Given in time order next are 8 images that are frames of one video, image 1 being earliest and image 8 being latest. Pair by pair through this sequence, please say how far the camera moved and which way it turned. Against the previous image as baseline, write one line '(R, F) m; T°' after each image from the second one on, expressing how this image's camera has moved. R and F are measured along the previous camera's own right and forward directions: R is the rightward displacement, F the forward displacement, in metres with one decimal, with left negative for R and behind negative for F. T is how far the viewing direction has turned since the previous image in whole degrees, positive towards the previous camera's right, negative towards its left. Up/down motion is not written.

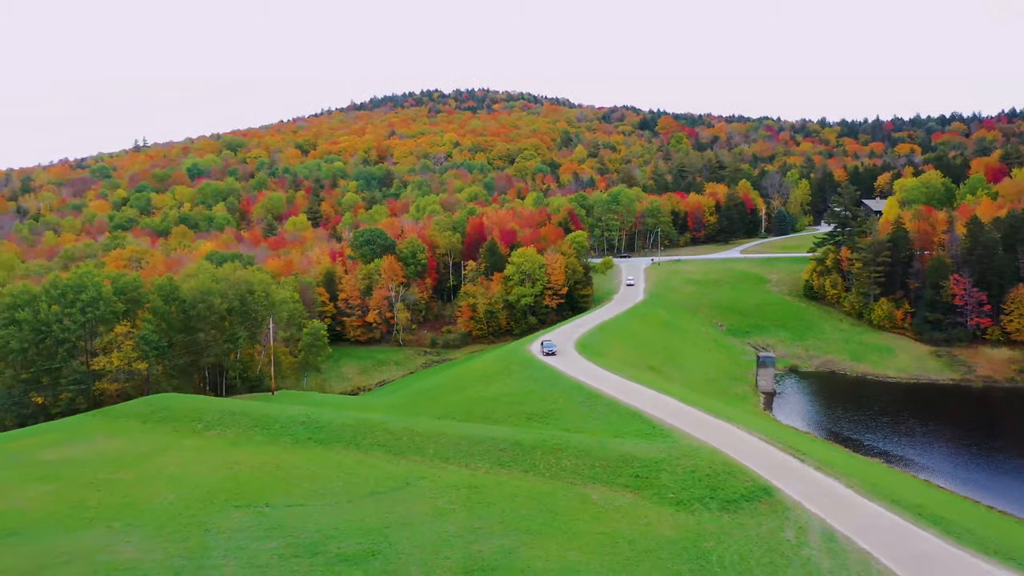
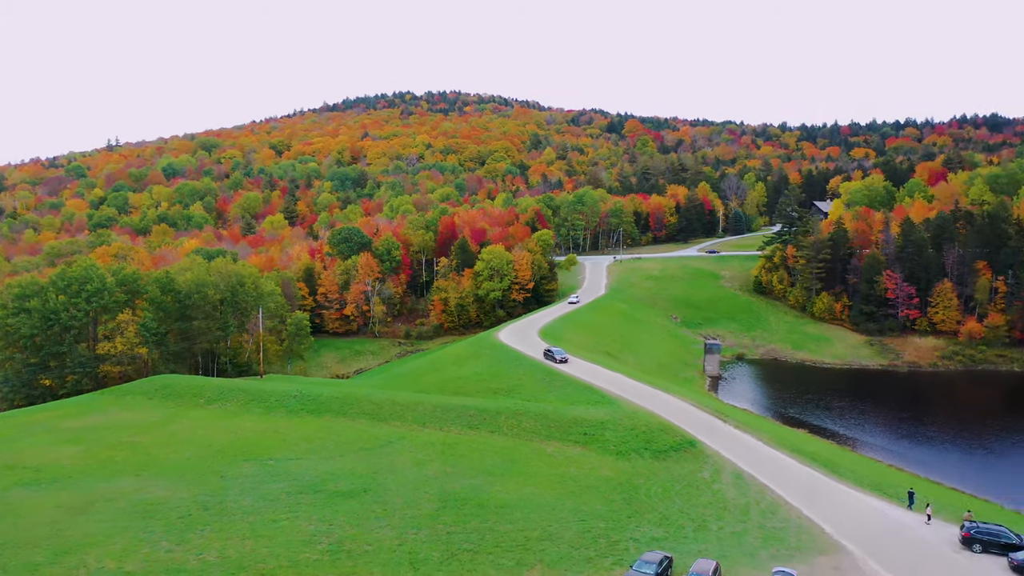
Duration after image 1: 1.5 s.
(+0.1, -5.0) m; +2°
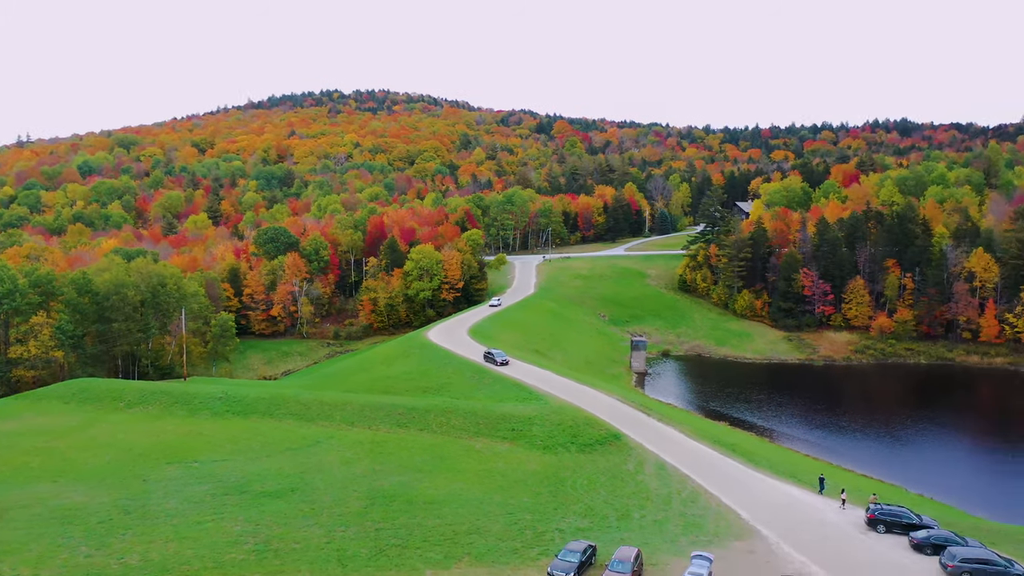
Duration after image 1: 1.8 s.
(+0.1, -0.4) m; +5°
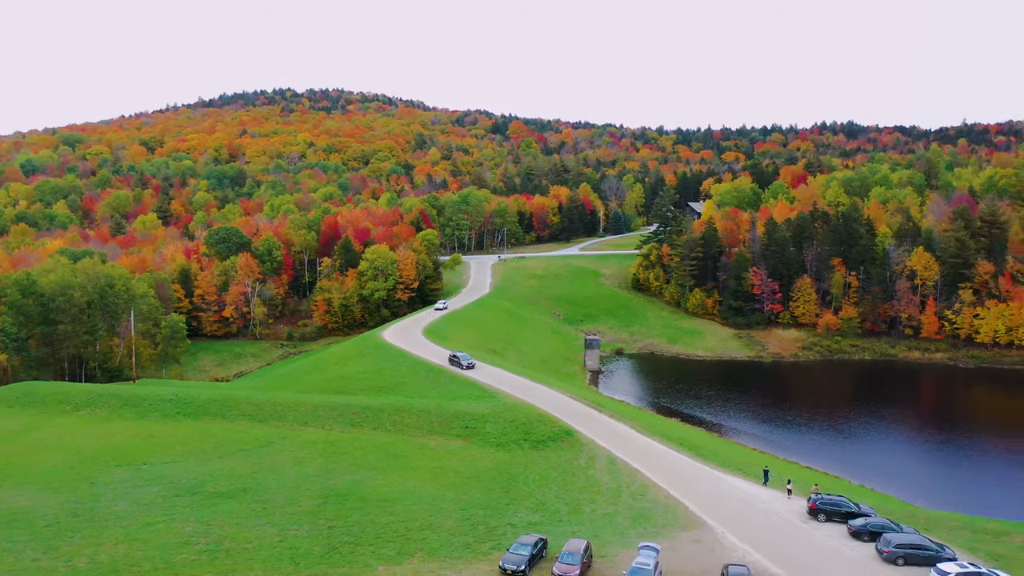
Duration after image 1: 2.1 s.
(+0.1, -0.4) m; +3°
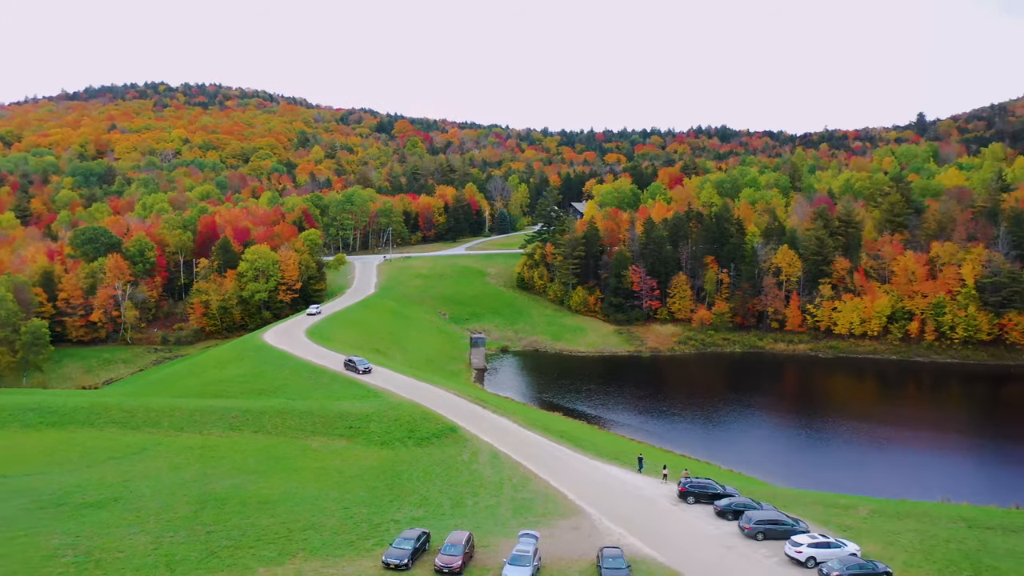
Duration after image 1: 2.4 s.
(+0.2, -0.5) m; +8°
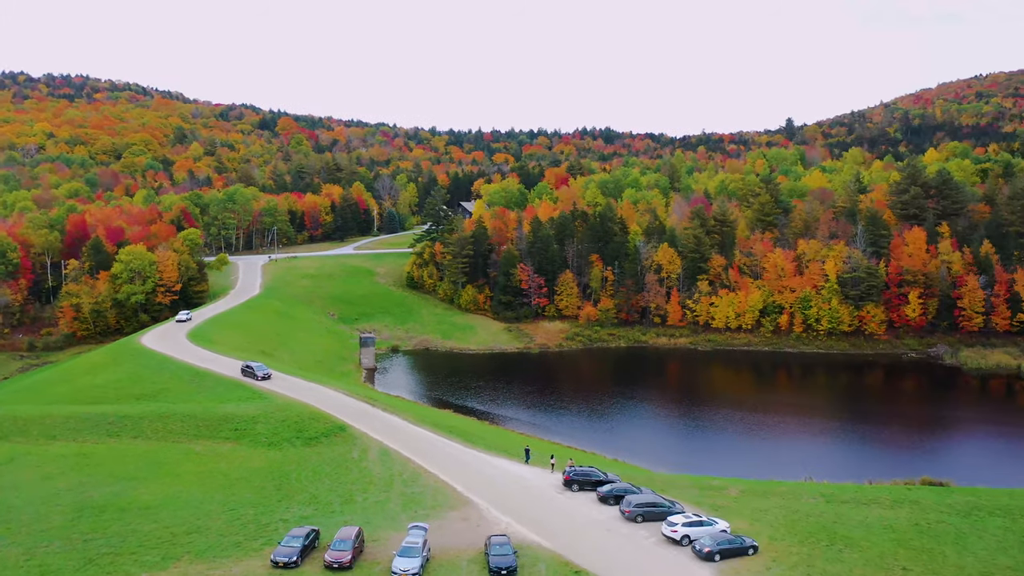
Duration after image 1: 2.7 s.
(+0.1, -0.6) m; +8°
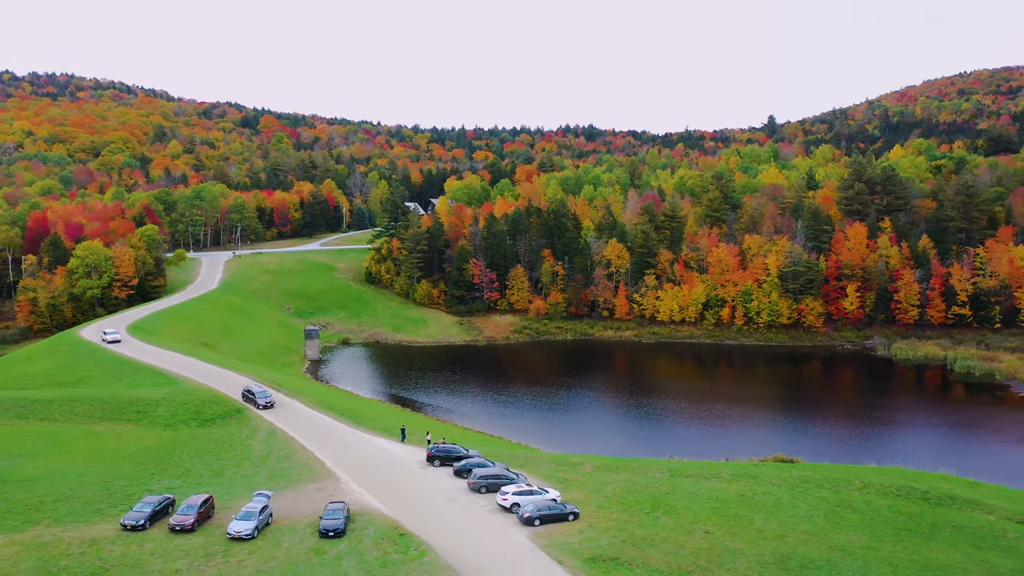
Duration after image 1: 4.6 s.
(+4.8, -2.0) m; 0°
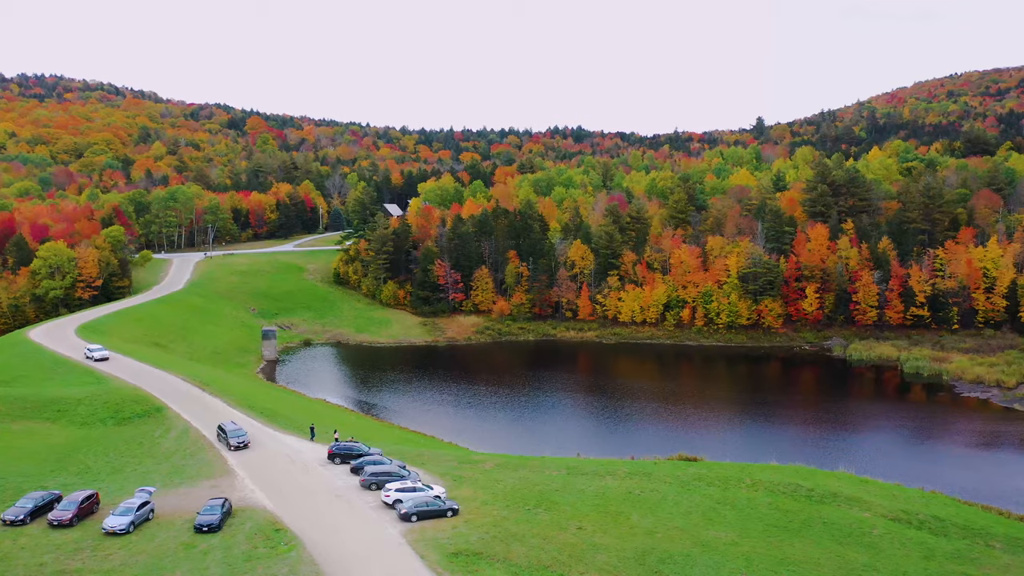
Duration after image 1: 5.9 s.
(+3.7, -0.5) m; 0°
